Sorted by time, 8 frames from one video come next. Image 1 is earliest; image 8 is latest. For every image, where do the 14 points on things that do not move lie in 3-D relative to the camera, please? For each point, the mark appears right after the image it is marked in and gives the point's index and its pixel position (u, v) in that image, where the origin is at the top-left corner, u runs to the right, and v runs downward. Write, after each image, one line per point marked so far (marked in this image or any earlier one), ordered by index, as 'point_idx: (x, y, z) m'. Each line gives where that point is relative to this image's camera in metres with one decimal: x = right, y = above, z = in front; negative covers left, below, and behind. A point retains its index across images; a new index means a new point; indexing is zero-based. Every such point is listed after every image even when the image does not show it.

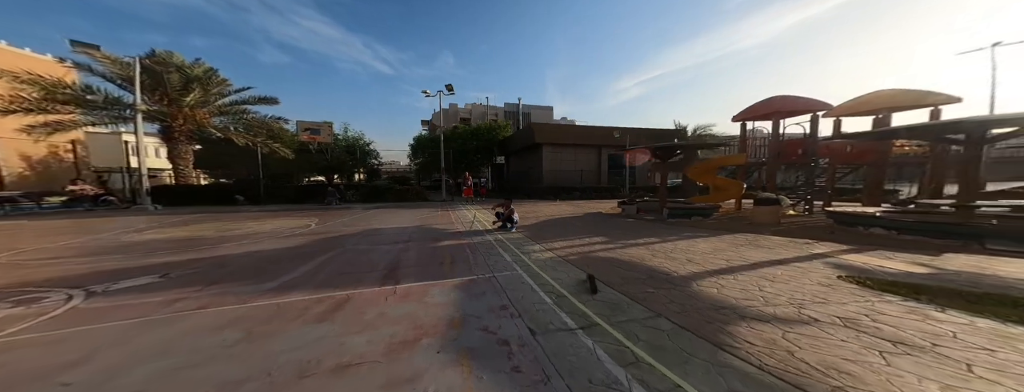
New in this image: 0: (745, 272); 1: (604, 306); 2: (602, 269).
0: (+3.7, -1.0, +4.6) m
1: (+0.9, -1.1, +2.8) m
2: (+1.5, -1.1, +4.0) m
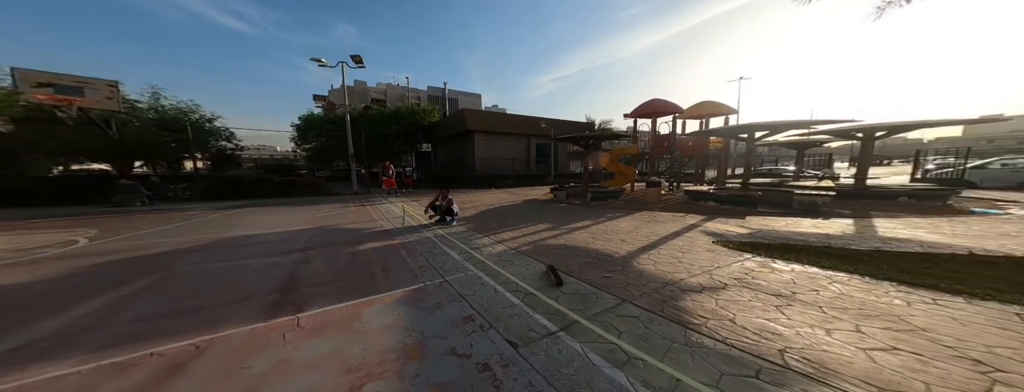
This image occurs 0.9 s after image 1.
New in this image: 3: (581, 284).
0: (+2.7, -0.8, +5.2) m
1: (+0.6, -1.0, +2.6) m
2: (+0.8, -0.9, +3.9) m
3: (+0.8, -1.0, +2.9) m
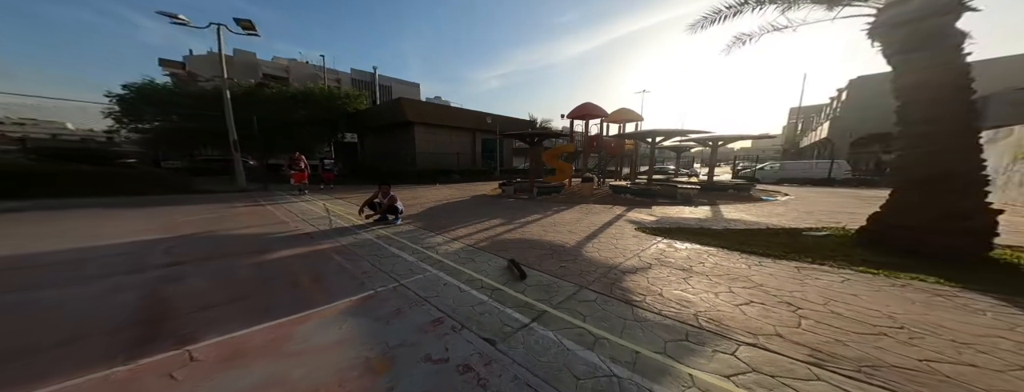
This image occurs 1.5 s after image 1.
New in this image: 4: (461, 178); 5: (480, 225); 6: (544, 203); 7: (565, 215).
0: (+1.7, -0.7, +5.7) m
1: (+0.3, -1.0, +2.7) m
2: (+0.1, -0.8, +4.0) m
3: (+0.4, -0.9, +3.1) m
4: (-3.5, +1.2, +18.7) m
5: (-0.7, -0.7, +6.1) m
6: (+1.2, -0.2, +9.7) m
7: (+1.4, -0.5, +7.2) m
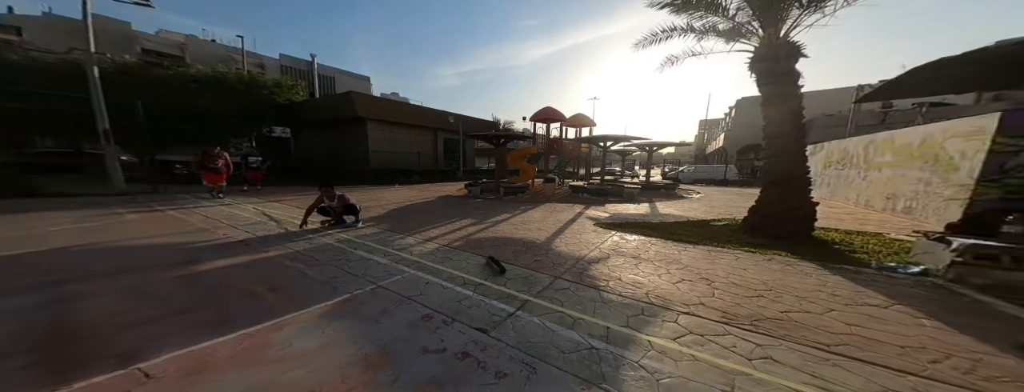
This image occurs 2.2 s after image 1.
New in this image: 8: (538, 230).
0: (+1.1, -0.7, +6.2) m
1: (+0.1, -1.0, +3.0) m
2: (-0.3, -0.8, +4.3) m
3: (+0.1, -0.9, +3.4) m
4: (-6.1, +1.2, +18.2) m
5: (-1.4, -0.7, +6.2) m
6: (-0.1, -0.2, +10.0) m
7: (+0.5, -0.5, +7.6) m
8: (+0.5, -0.7, +5.8) m
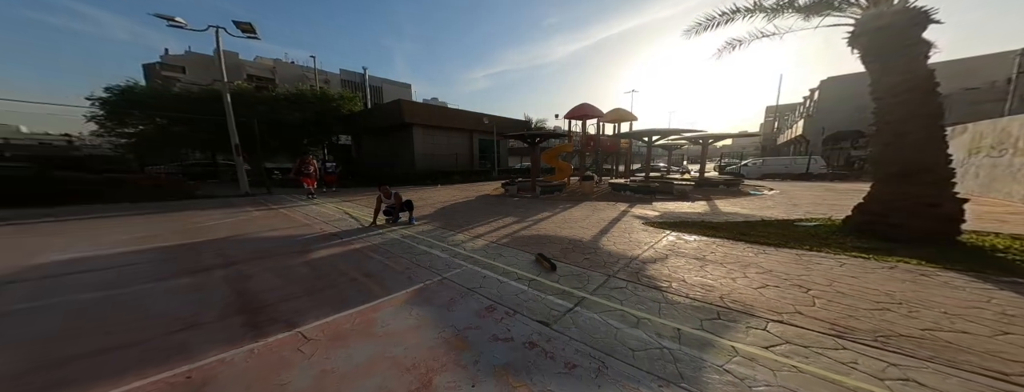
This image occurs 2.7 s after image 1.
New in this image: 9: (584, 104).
0: (+2.0, -0.6, +6.4) m
1: (+0.7, -1.0, +3.3) m
2: (+0.5, -0.8, +4.6) m
3: (+0.7, -0.9, +3.7) m
4: (-3.7, +1.2, +19.2) m
5: (-0.4, -0.7, +6.7) m
6: (+1.3, -0.2, +10.3) m
7: (+1.6, -0.4, +7.9) m
8: (+1.4, -0.7, +6.0) m
9: (+3.9, +5.0, +15.0) m
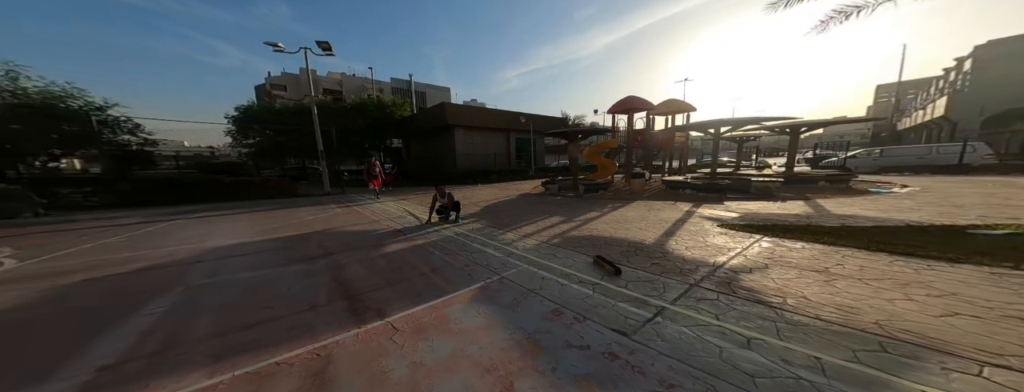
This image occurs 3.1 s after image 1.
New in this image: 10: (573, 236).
0: (+3.1, -0.6, +5.9) m
1: (+1.4, -1.0, +3.1) m
2: (+1.3, -0.8, +4.4) m
3: (+1.5, -0.9, +3.4) m
4: (-0.9, +1.3, +19.3) m
5: (+0.7, -0.7, +6.5) m
6: (+2.9, -0.2, +9.9) m
7: (+2.9, -0.4, +7.4) m
8: (+2.4, -0.6, +5.6) m
9: (+6.1, +5.1, +14.2) m
10: (+1.2, -0.8, +5.2) m
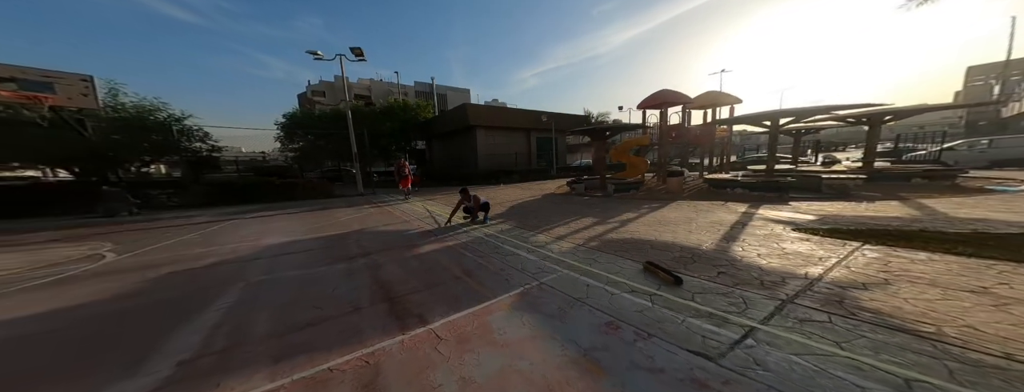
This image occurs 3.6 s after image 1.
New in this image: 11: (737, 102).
0: (+3.7, -0.6, +5.3) m
1: (+1.8, -0.9, +2.6) m
2: (+1.8, -0.8, +3.9) m
3: (+1.9, -0.9, +2.9) m
4: (+0.7, +1.2, +19.0) m
5: (+1.4, -0.7, +6.1) m
6: (+3.8, -0.1, +9.3) m
7: (+3.6, -0.4, +6.8) m
8: (+3.0, -0.6, +5.1) m
9: (+7.3, +5.1, +13.4) m
10: (+1.8, -0.7, +4.8) m
11: (+10.4, +4.3, +12.9) m
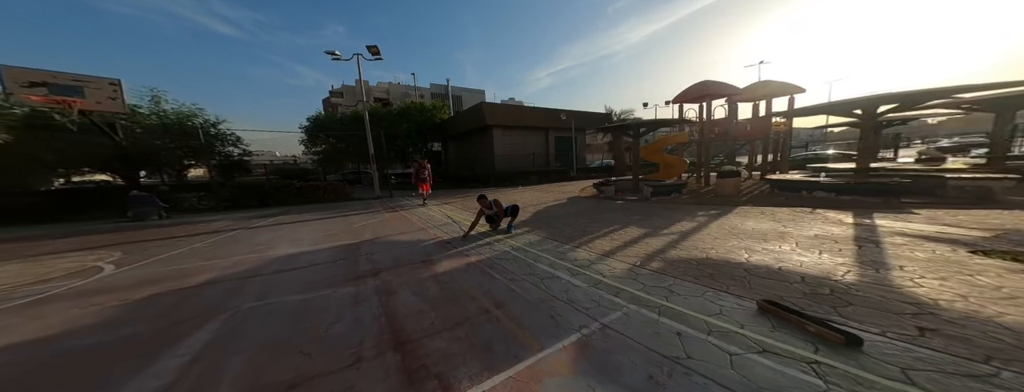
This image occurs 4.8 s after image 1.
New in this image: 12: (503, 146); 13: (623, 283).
0: (+4.3, -0.7, +4.1) m
1: (+2.2, -1.0, +1.5) m
2: (+2.3, -0.9, +2.8) m
3: (+2.4, -0.9, +1.8) m
4: (+2.1, +1.1, +18.0) m
5: (+2.0, -0.7, +5.0) m
6: (+4.6, -0.3, +8.1) m
7: (+4.3, -0.5, +5.6) m
8: (+3.6, -0.7, +3.9) m
9: (+8.4, +4.9, +12.0) m
10: (+2.3, -0.8, +3.7) m
11: (+11.5, +4.2, +11.3) m
12: (-0.4, +3.3, +17.8) m
13: (+1.3, -1.0, +3.1) m
